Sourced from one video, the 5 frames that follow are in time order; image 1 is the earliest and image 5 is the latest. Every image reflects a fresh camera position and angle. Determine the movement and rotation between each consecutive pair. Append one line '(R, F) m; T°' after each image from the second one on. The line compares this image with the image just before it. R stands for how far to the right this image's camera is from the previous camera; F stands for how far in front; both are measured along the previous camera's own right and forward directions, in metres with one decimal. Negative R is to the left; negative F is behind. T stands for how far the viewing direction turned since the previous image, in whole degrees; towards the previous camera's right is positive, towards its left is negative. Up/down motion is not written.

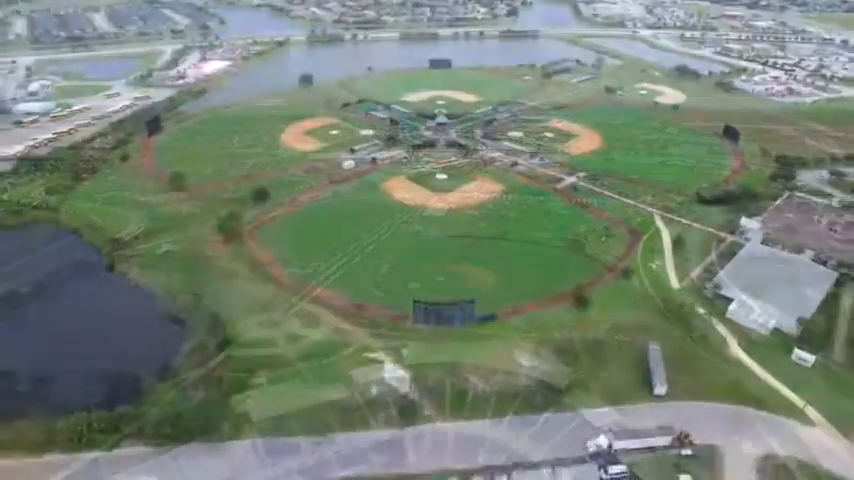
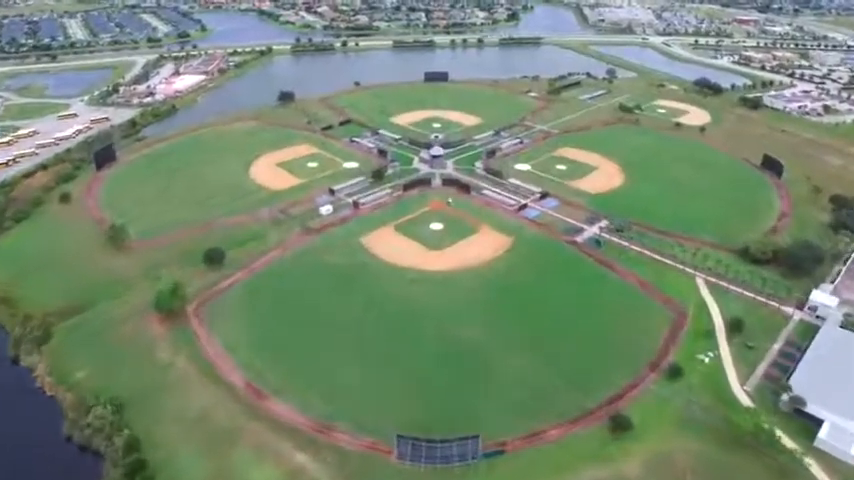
(+0.7, +14.7) m; 0°
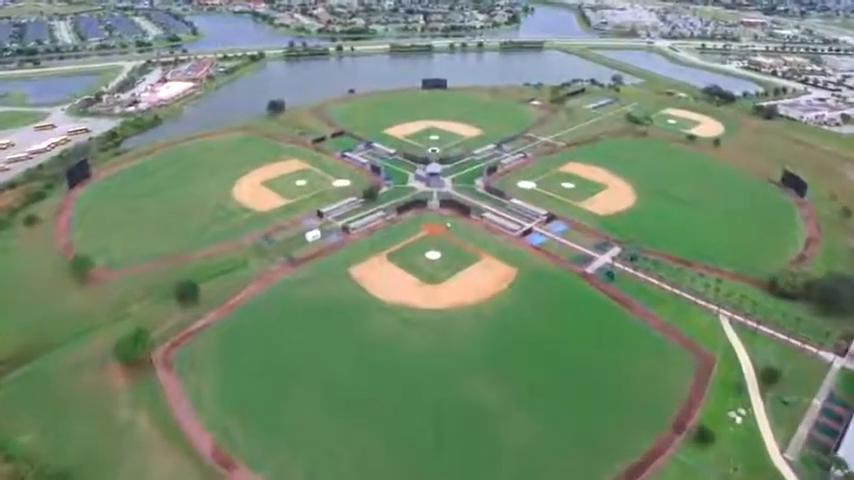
(+0.4, +6.4) m; 0°
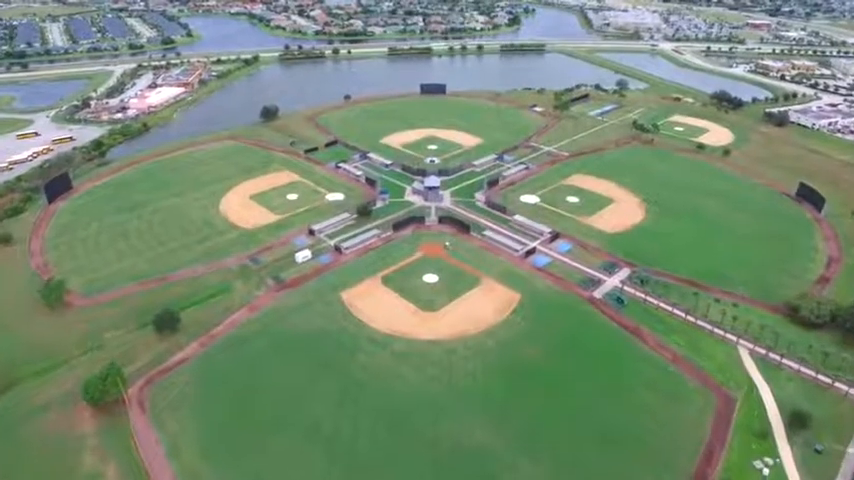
(+0.3, +4.2) m; 0°
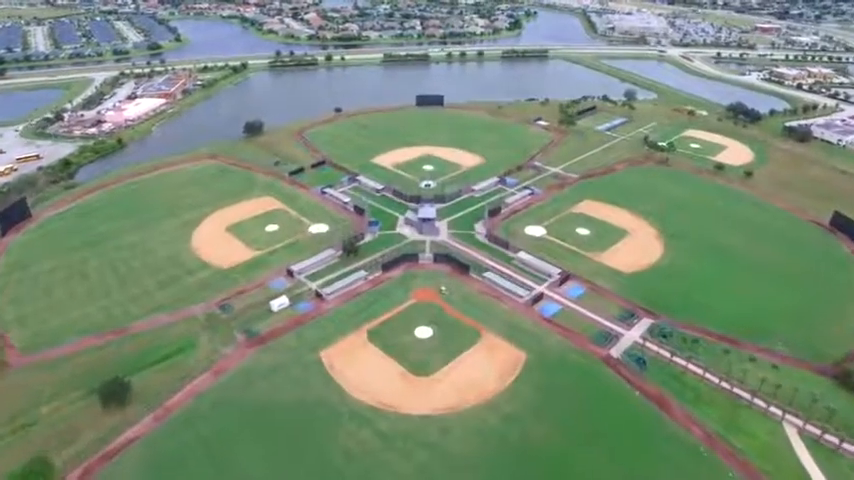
(+0.6, +8.1) m; 0°
